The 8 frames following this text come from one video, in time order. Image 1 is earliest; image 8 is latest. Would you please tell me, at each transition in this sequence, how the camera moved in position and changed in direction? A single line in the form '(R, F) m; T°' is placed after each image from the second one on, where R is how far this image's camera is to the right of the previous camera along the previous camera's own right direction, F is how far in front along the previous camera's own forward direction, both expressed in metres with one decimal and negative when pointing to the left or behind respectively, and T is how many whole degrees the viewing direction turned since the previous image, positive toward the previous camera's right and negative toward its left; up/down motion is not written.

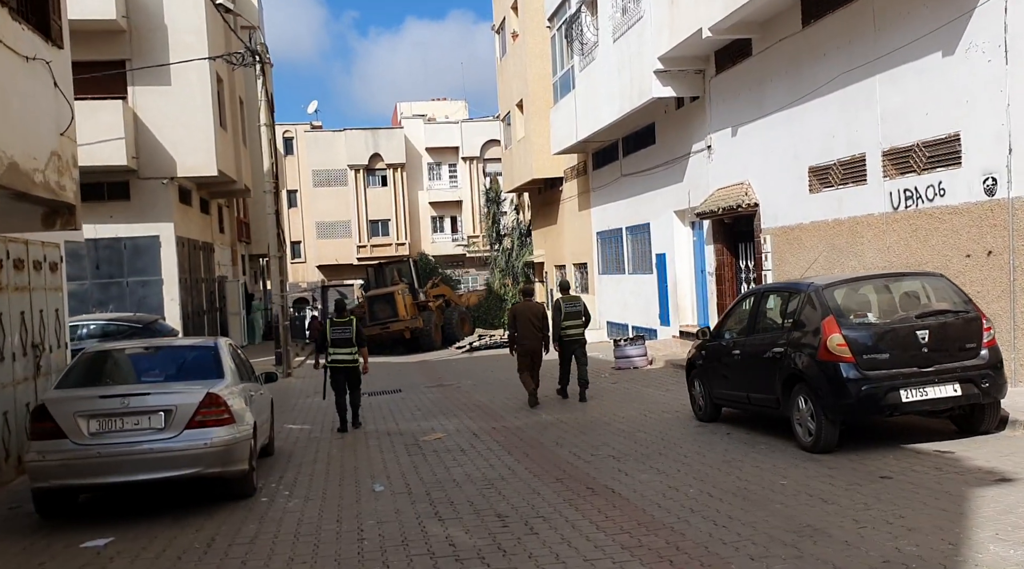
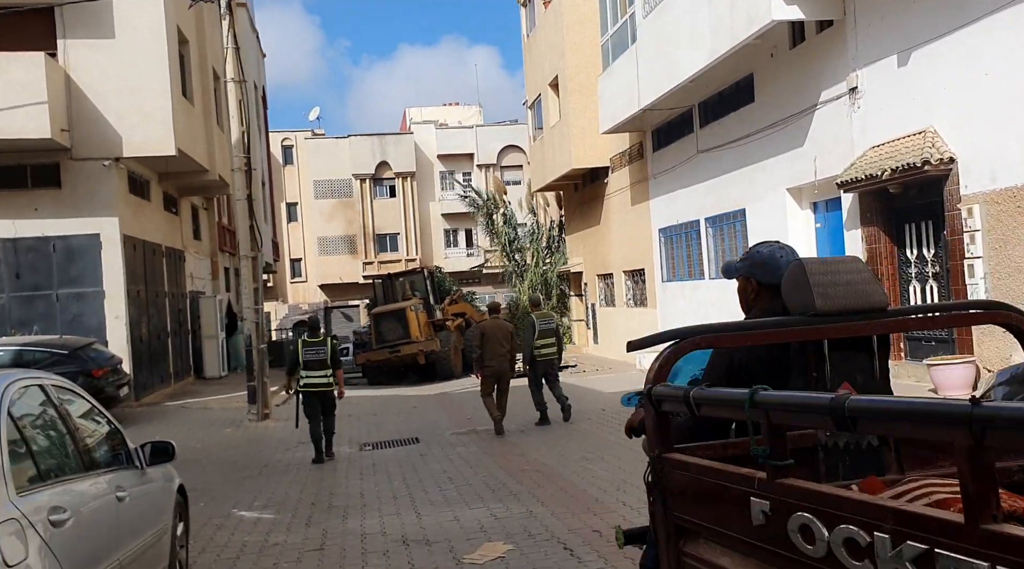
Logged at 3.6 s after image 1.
(-0.7, +5.2) m; -1°
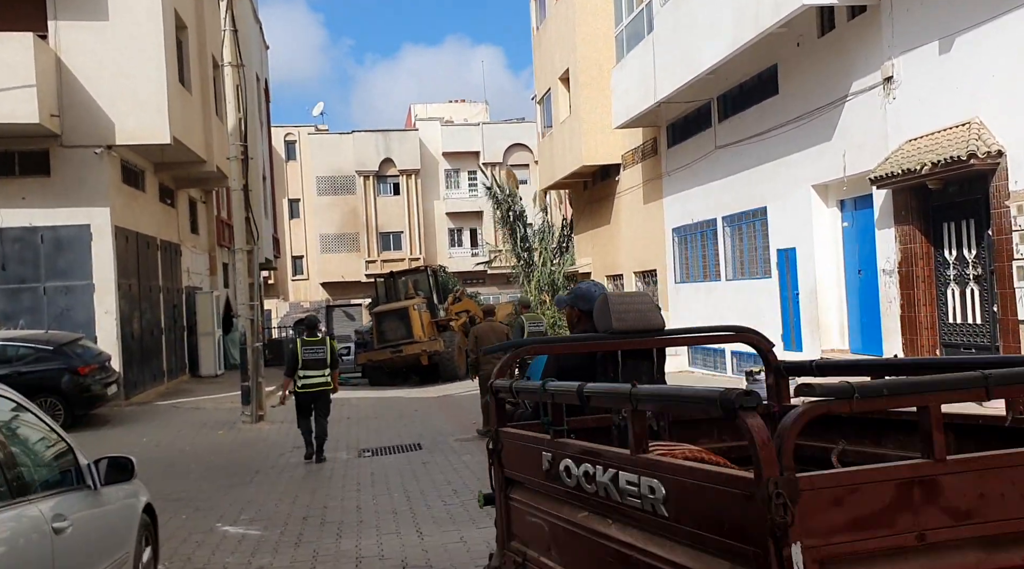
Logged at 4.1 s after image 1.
(-0.1, +0.8) m; 0°
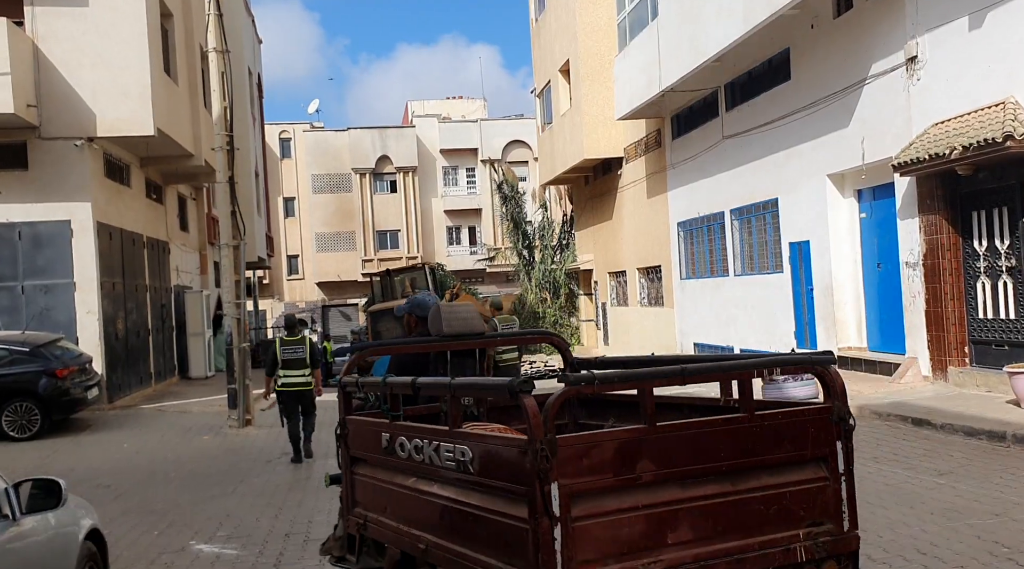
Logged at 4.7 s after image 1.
(0.0, +0.7) m; 0°
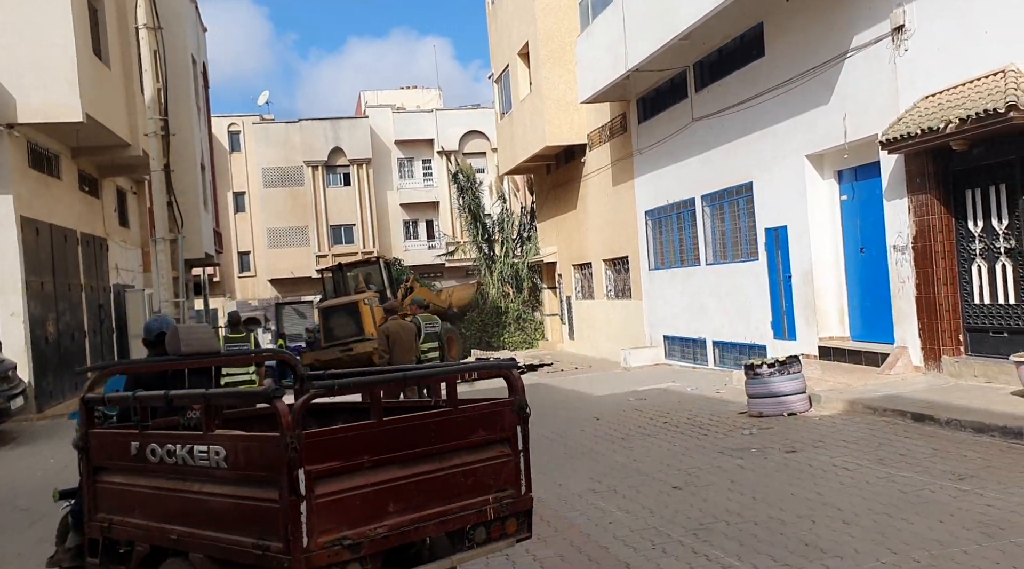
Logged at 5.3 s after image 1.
(-0.1, +0.9) m; +3°
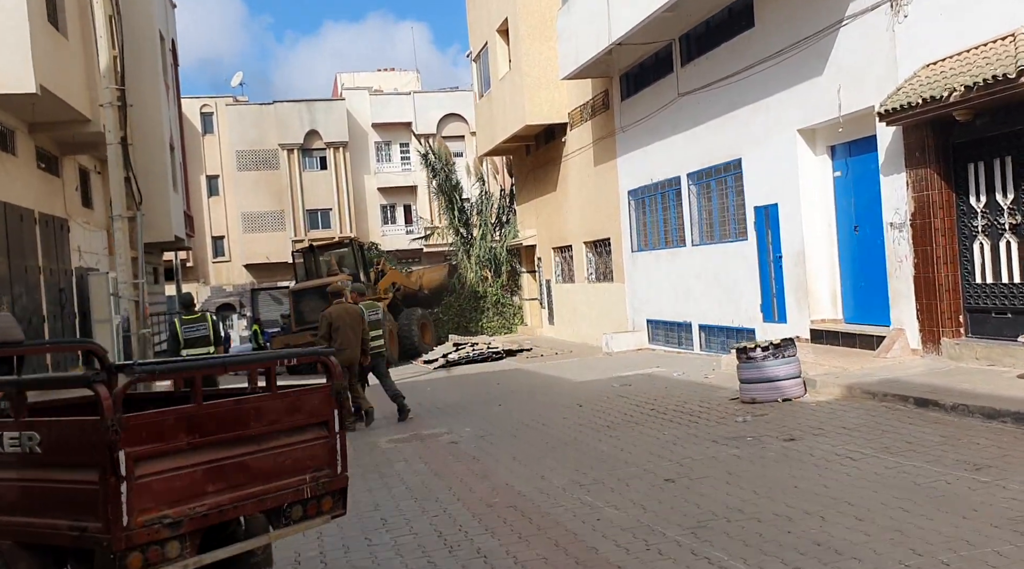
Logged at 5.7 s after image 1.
(0.0, +0.6) m; +1°
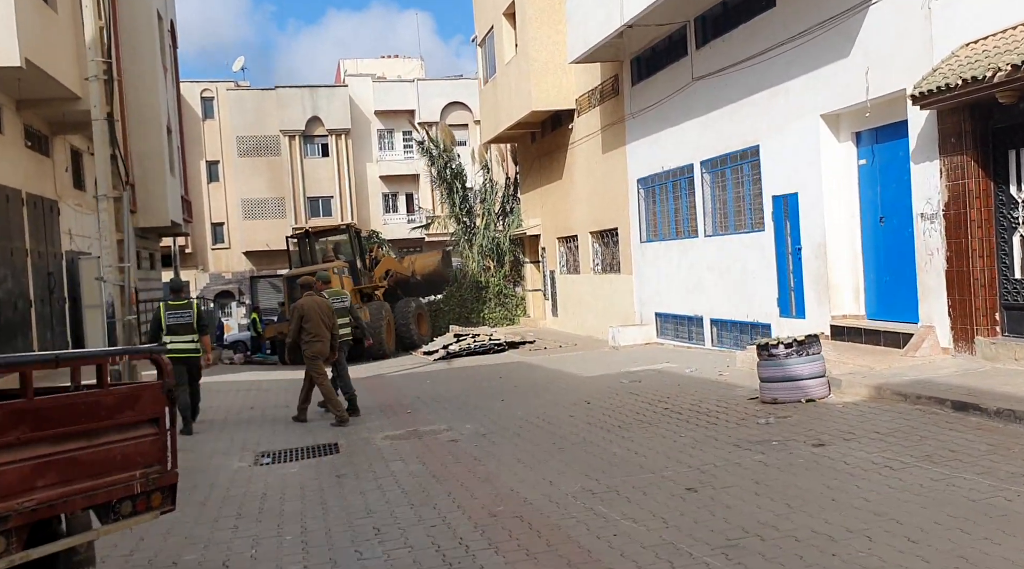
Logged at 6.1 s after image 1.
(0.0, +0.6) m; 0°
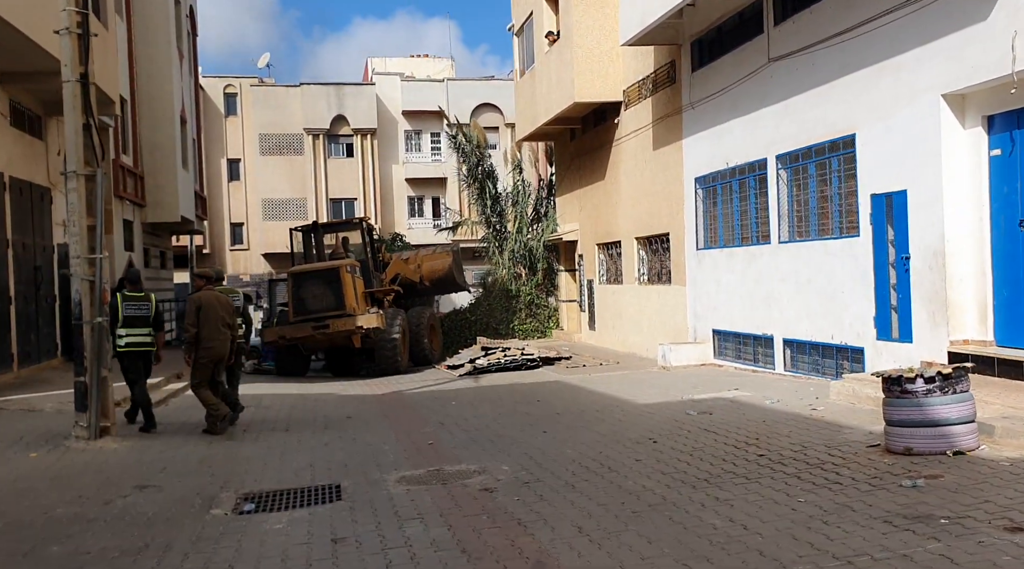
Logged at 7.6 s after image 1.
(-0.2, +2.0) m; -1°
